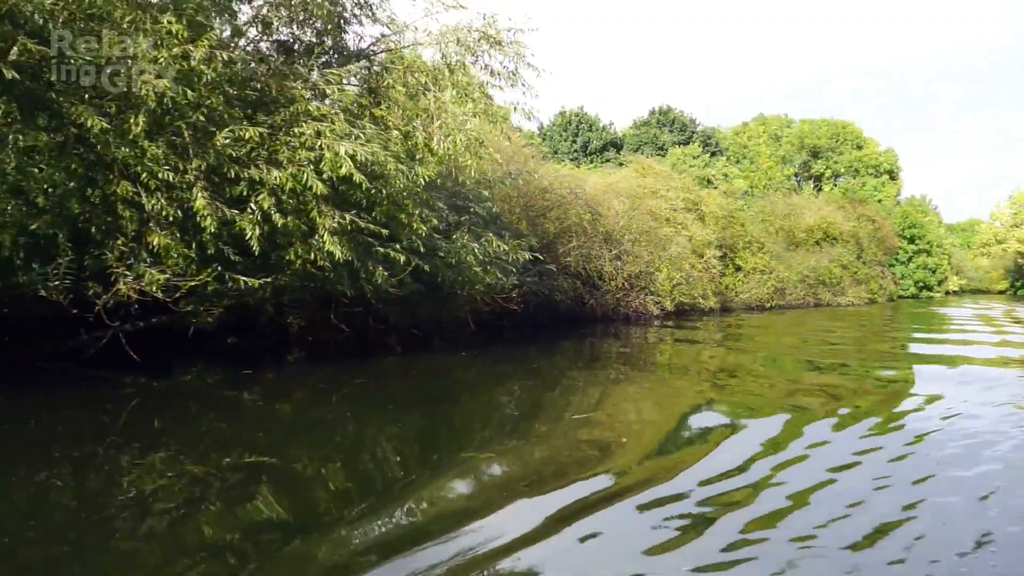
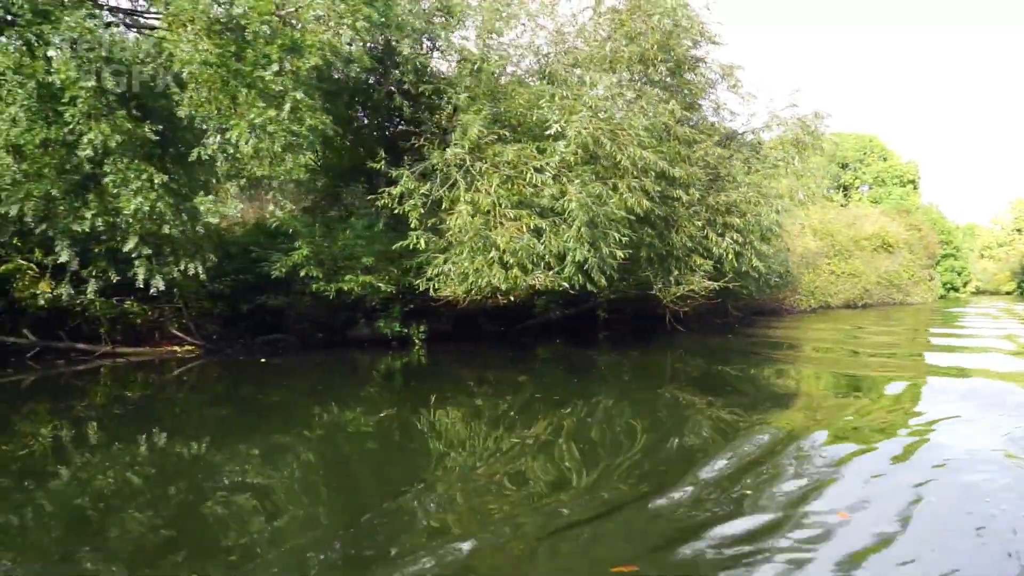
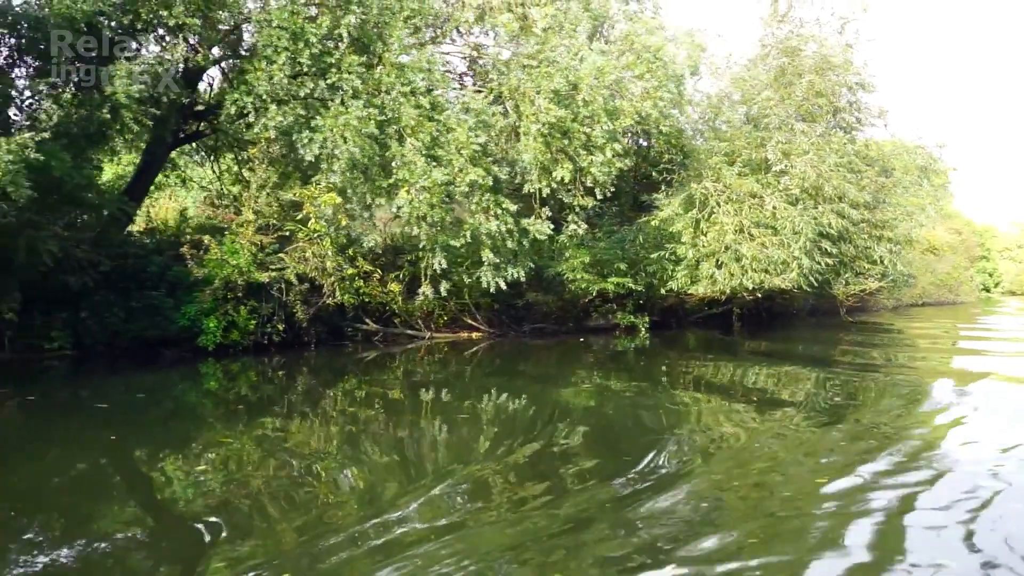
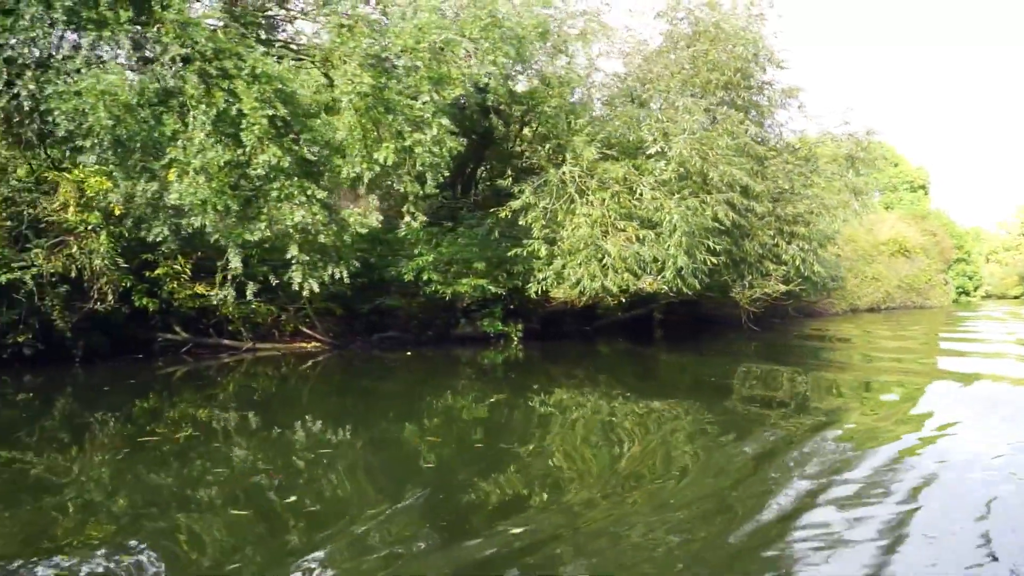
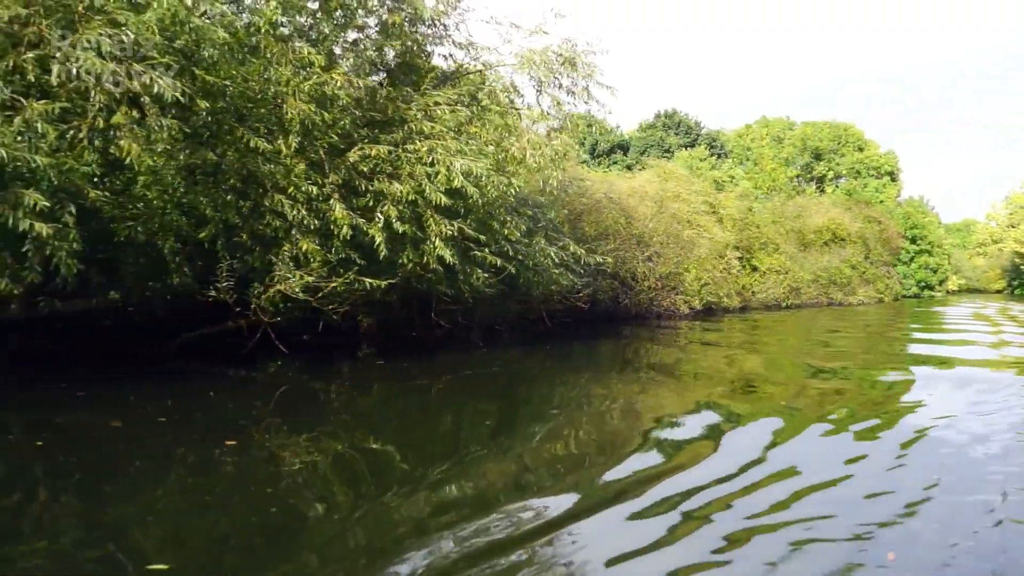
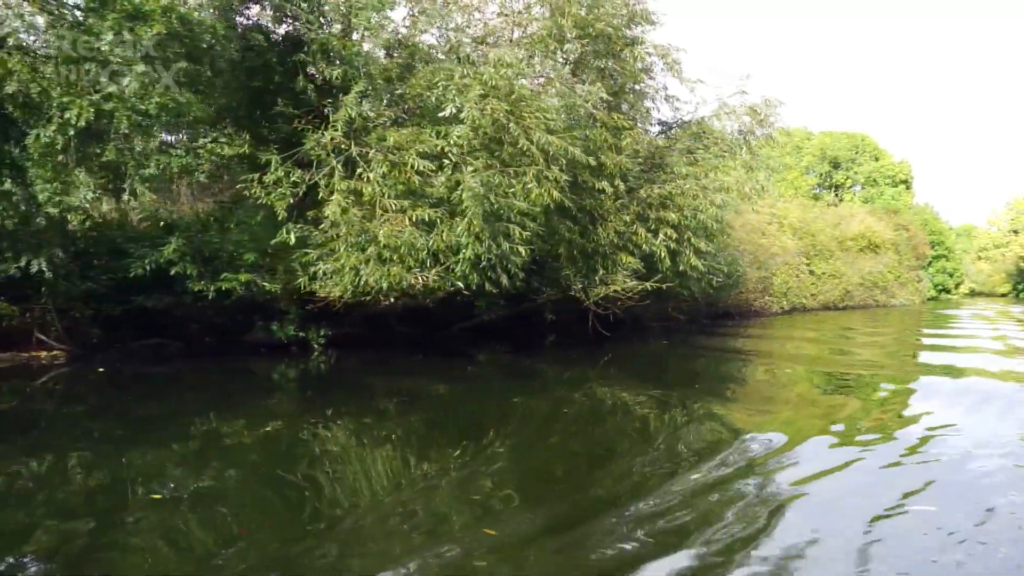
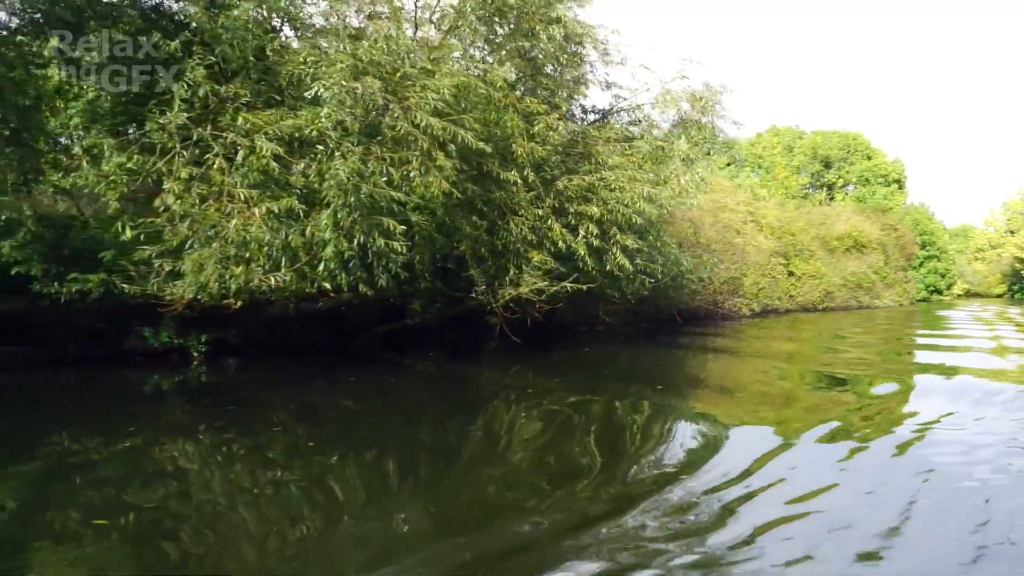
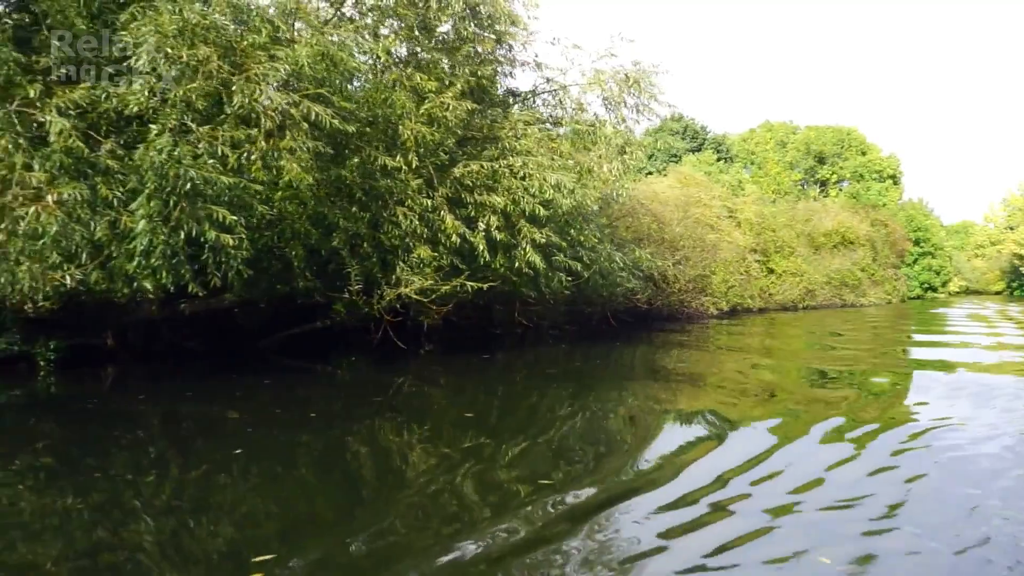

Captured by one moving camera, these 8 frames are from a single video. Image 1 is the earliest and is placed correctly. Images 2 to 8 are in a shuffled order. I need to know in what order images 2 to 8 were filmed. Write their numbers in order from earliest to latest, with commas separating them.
5, 8, 7, 6, 2, 4, 3
